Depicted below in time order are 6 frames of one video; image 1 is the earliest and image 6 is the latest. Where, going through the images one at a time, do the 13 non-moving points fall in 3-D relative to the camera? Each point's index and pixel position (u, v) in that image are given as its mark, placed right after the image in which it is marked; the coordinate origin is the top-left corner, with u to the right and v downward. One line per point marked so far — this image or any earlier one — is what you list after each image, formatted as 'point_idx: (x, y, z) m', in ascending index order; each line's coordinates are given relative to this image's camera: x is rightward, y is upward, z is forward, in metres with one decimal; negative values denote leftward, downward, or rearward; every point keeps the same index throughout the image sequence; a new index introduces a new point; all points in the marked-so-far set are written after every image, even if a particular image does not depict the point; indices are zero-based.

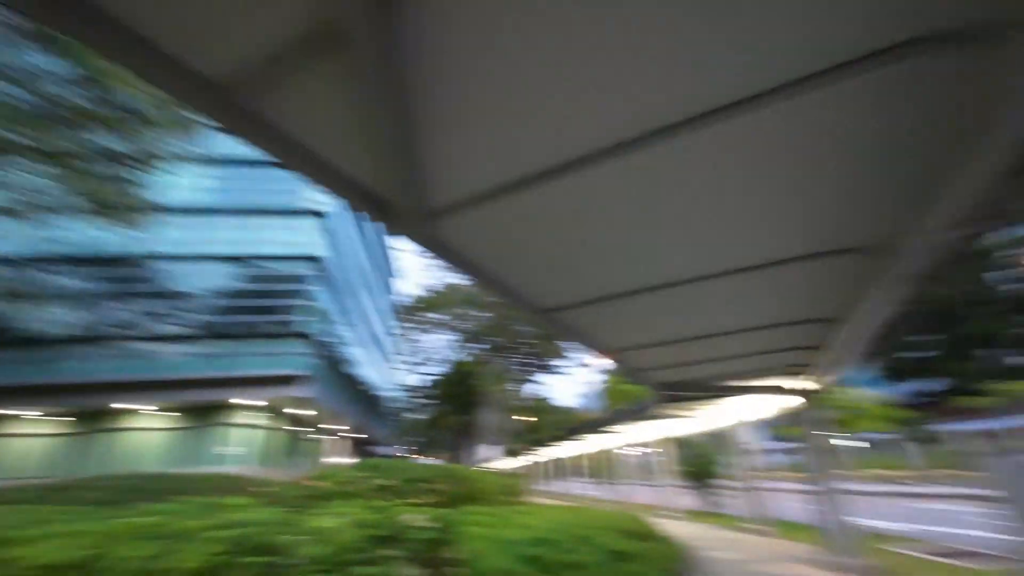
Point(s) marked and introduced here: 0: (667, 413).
0: (+4.6, -3.7, +12.6) m
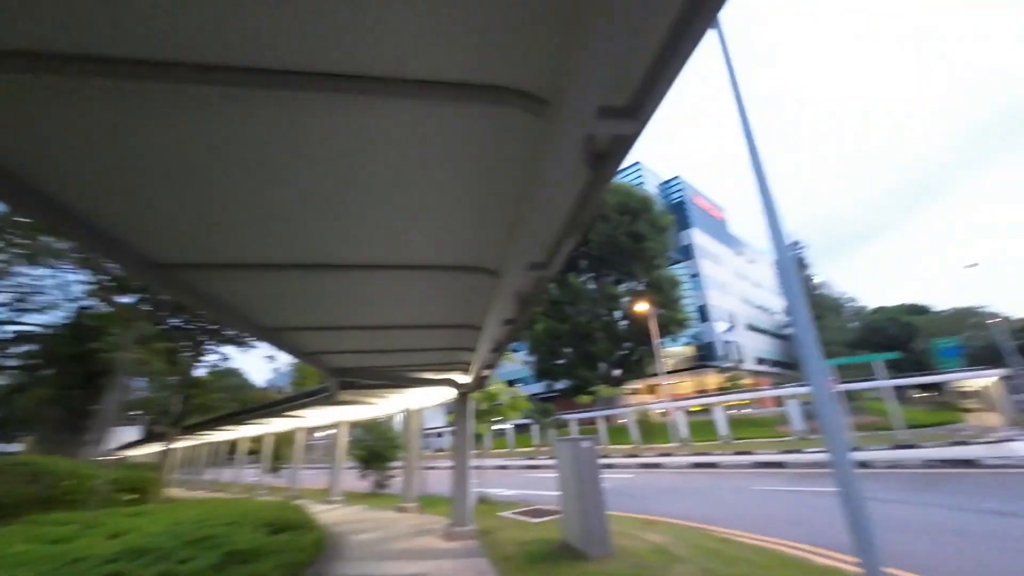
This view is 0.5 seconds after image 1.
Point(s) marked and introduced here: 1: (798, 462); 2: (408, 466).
0: (-4.6, -3.2, +12.4) m
1: (+11.0, -6.7, +16.5) m
2: (-3.2, -5.4, +13.1) m
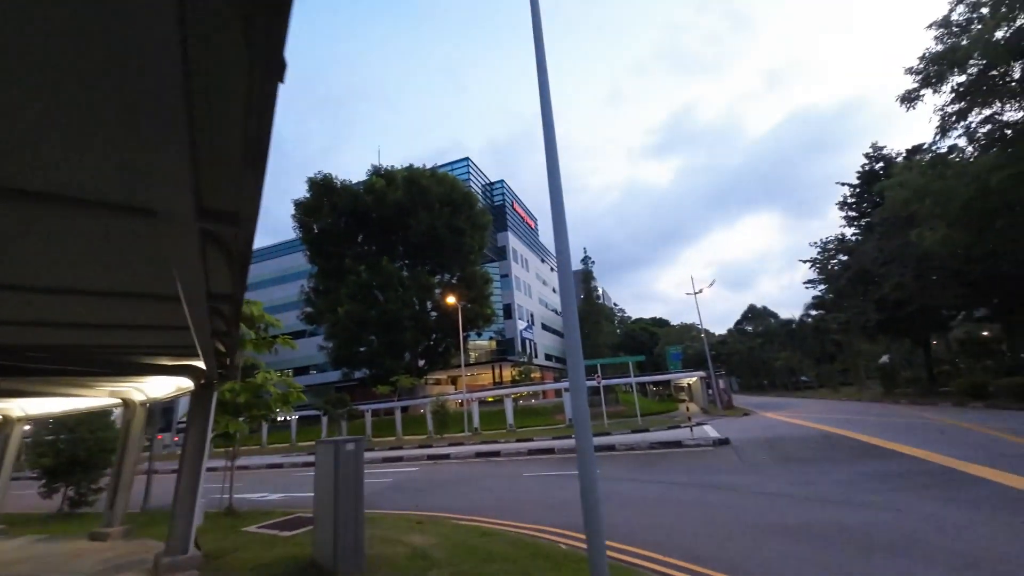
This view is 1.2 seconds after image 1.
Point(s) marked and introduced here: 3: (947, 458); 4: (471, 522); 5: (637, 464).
0: (-9.8, -2.1, +8.8) m
1: (+2.3, -7.0, +18.9) m
2: (-9.2, -4.4, +10.0) m
3: (+11.0, -4.3, +10.9) m
4: (-0.8, -4.5, +8.2) m
5: (+4.0, -5.7, +13.8) m
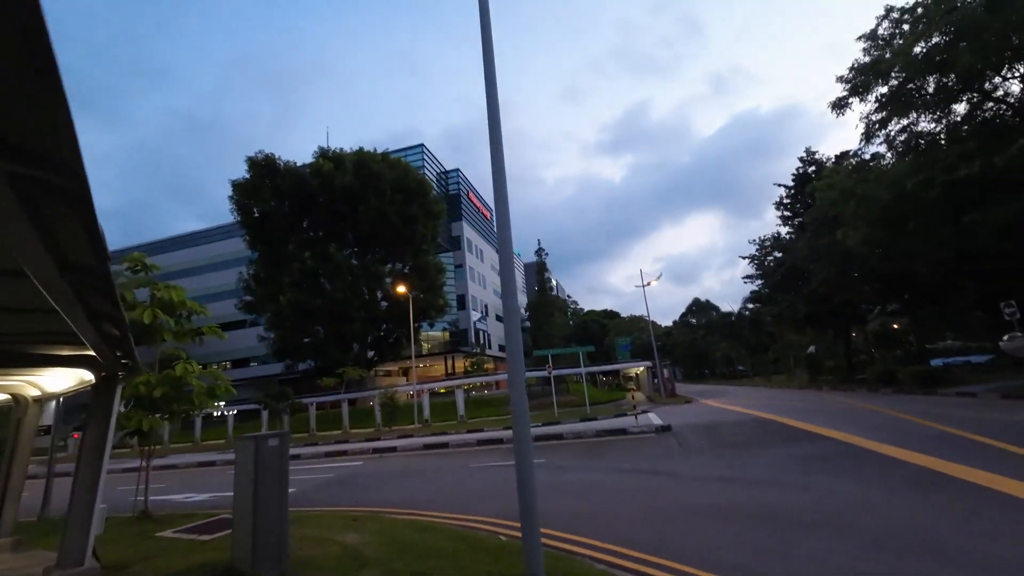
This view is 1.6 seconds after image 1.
0: (-10.9, -1.7, +7.6) m
1: (0.0, -6.6, +18.9) m
2: (-10.4, -4.0, +8.8) m
3: (+9.6, -4.2, +11.8) m
4: (-1.9, -4.2, +7.9) m
5: (+2.3, -5.4, +14.0) m
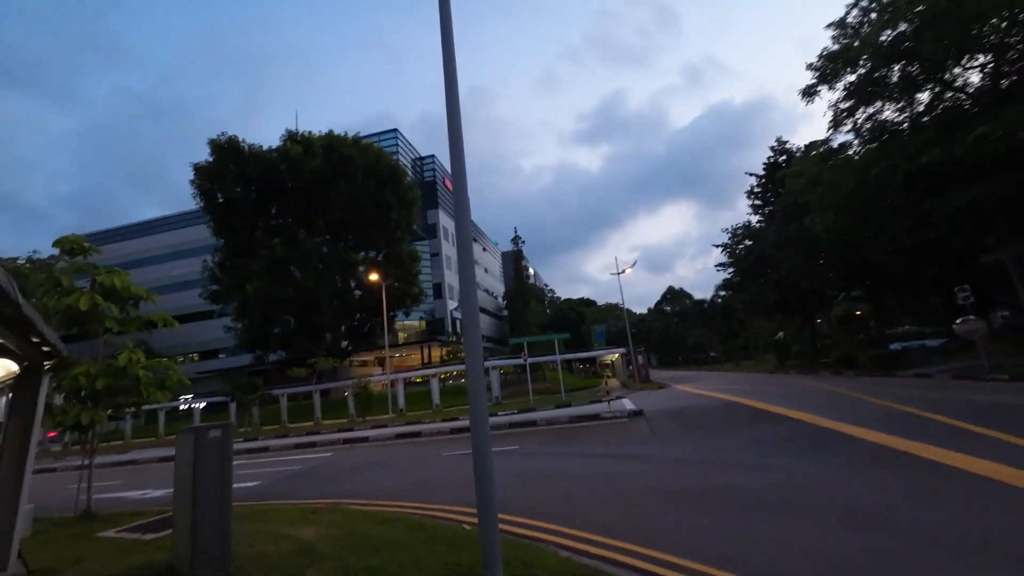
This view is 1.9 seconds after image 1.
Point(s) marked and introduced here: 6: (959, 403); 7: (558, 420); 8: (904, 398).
0: (-11.4, -1.4, +6.8) m
1: (-1.1, -6.0, +18.8) m
2: (-11.0, -3.7, +8.1) m
3: (+8.8, -3.7, +12.1) m
4: (-2.5, -3.9, +7.6) m
5: (+1.4, -4.9, +14.0) m
6: (+13.4, -3.5, +12.9) m
7: (+2.0, -5.7, +18.6) m
8: (+13.5, -3.8, +14.8) m
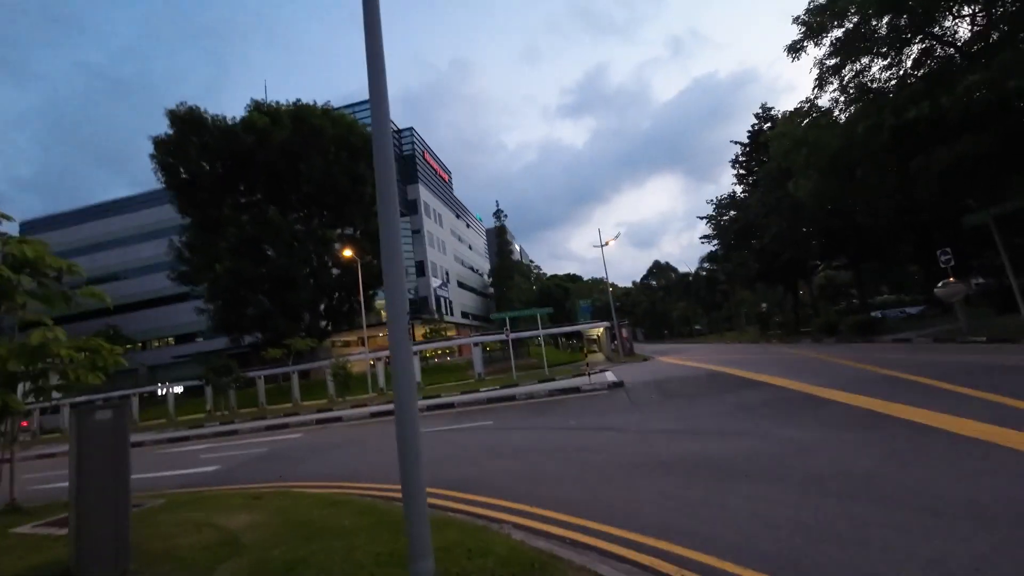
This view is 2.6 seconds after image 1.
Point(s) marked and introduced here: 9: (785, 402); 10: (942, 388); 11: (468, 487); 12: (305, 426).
0: (-12.1, -1.0, +5.7) m
1: (-2.0, -4.8, +18.3) m
2: (-11.6, -3.2, +7.2) m
3: (+8.1, -2.7, +11.7) m
4: (-3.1, -3.3, +7.0) m
5: (+0.6, -3.9, +13.5) m
6: (+12.6, -2.3, +12.7) m
7: (+1.1, -4.5, +18.1) m
8: (+12.7, -2.5, +14.6) m
9: (+6.3, -2.7, +10.0) m
10: (+9.9, -2.3, +9.9) m
11: (-0.7, -3.3, +7.2) m
12: (-9.4, -6.3, +19.8) m
